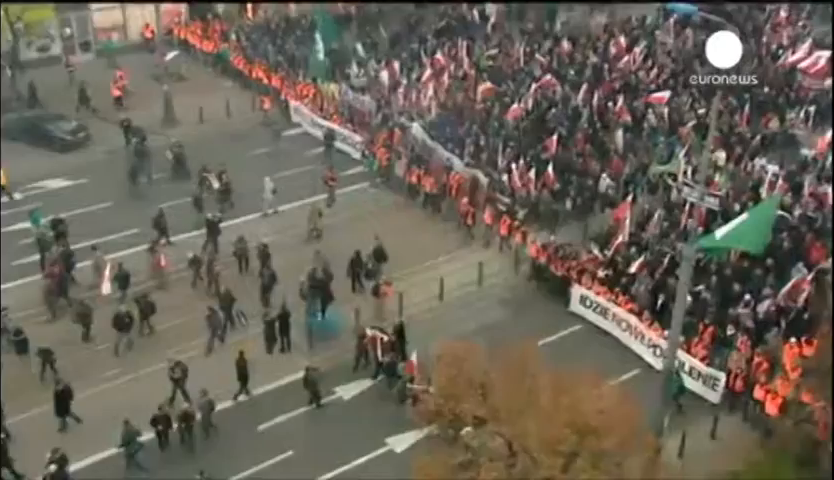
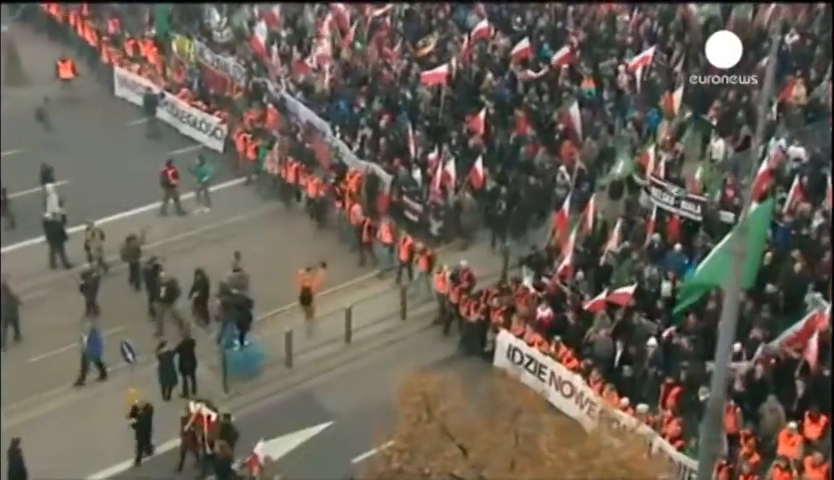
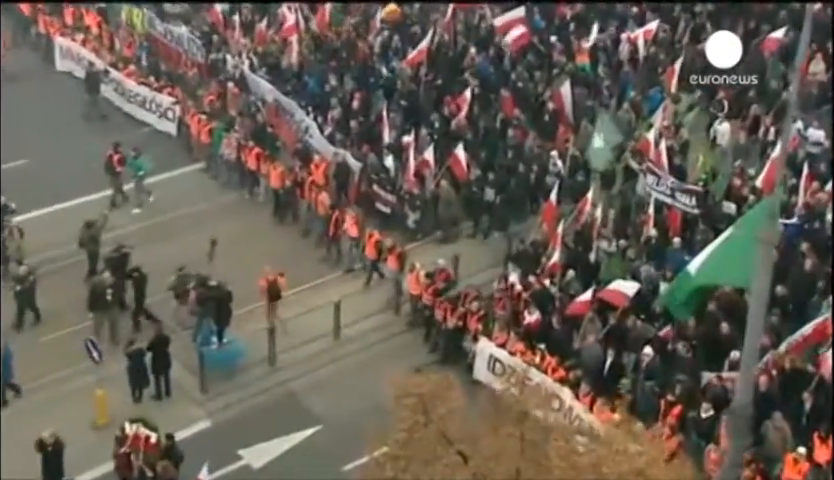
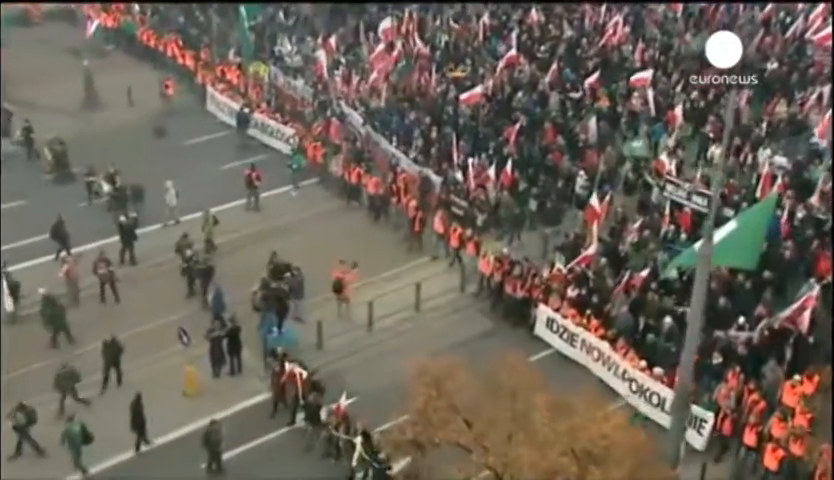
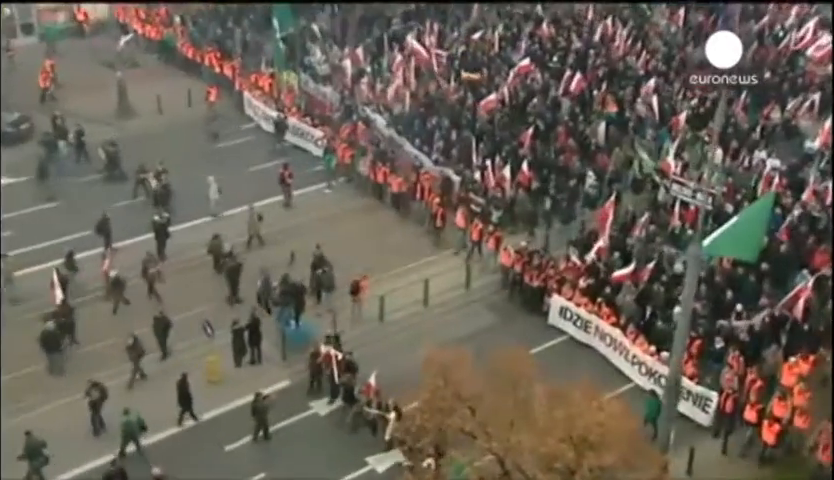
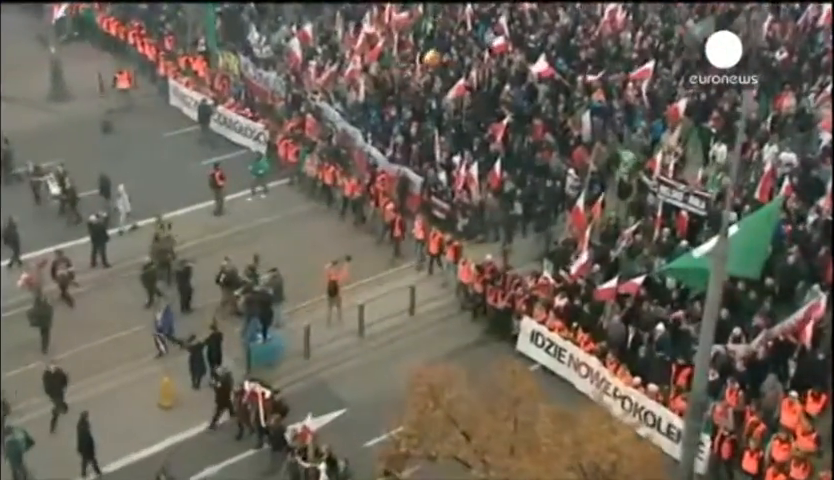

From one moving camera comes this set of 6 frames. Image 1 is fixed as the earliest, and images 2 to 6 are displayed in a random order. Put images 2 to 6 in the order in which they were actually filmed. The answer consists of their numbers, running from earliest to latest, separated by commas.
5, 4, 6, 2, 3
